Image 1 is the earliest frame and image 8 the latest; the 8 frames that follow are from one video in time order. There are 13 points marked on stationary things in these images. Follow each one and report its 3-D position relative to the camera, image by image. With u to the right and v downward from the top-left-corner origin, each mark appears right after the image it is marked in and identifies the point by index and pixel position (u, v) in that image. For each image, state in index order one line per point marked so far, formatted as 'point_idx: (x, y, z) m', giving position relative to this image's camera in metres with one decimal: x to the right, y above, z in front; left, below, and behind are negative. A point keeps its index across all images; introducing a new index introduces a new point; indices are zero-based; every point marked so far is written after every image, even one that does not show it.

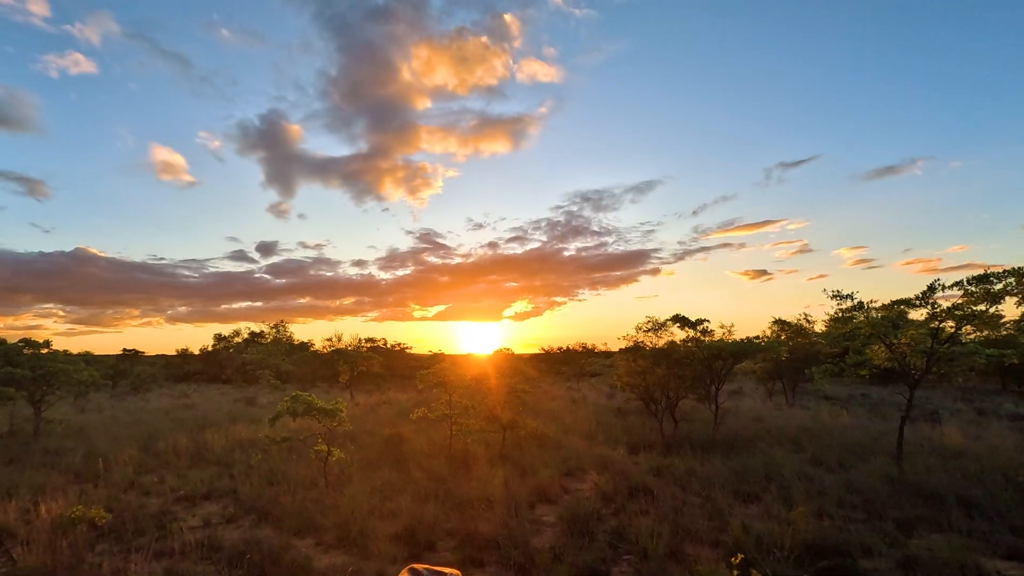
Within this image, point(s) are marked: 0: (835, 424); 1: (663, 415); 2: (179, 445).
0: (+10.4, -4.3, +16.2) m
1: (+4.6, -3.8, +15.2) m
2: (-9.2, -4.3, +14.0) m
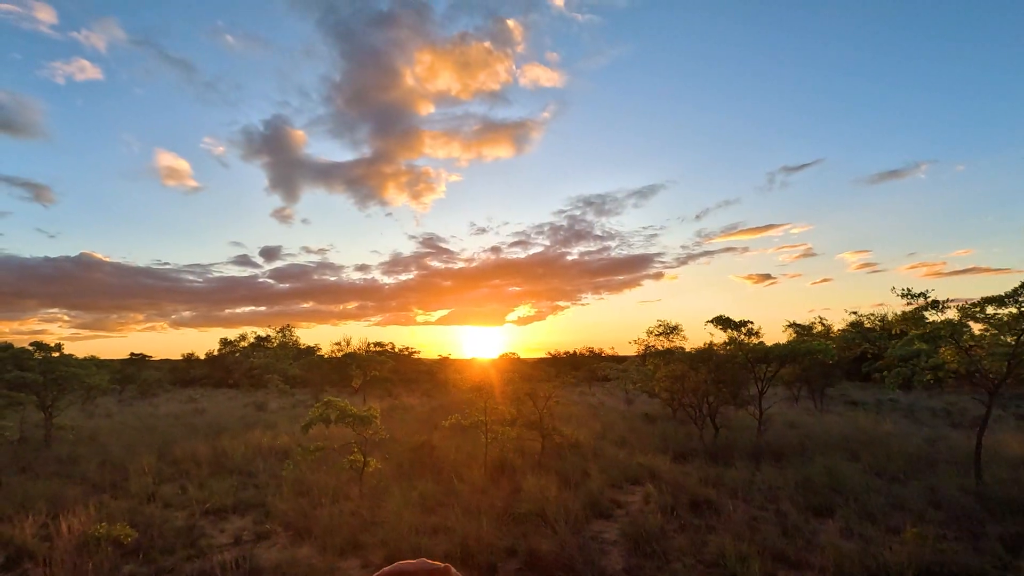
0: (+11.2, -4.4, +15.5) m
1: (+5.4, -3.8, +14.5) m
2: (-8.3, -4.4, +13.4) m
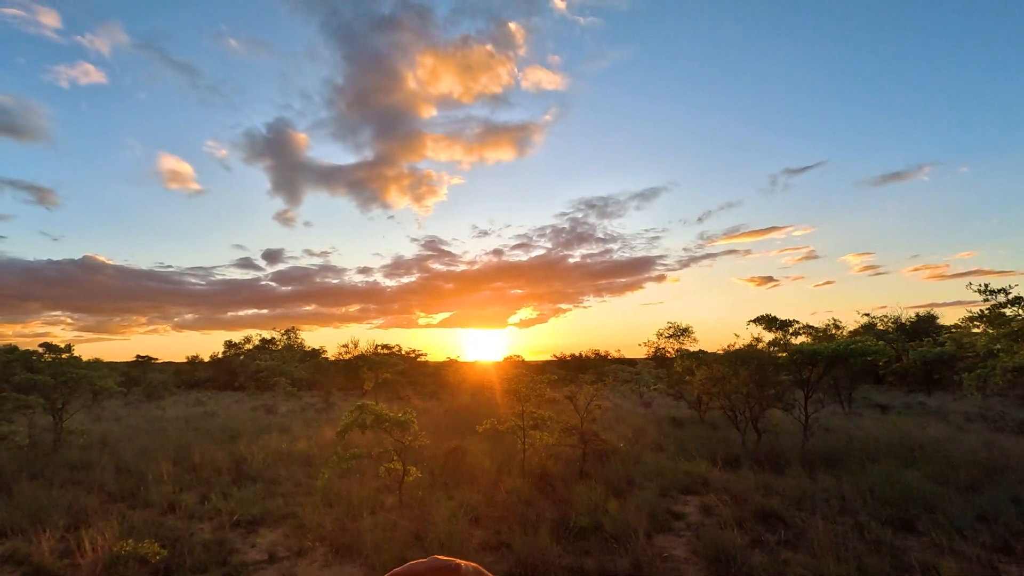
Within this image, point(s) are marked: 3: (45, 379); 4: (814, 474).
0: (+12.1, -4.3, +14.9) m
1: (+6.2, -3.8, +13.9) m
2: (-7.5, -4.3, +12.8) m
3: (-13.5, -2.7, +14.7) m
4: (+6.0, -3.7, +10.1) m
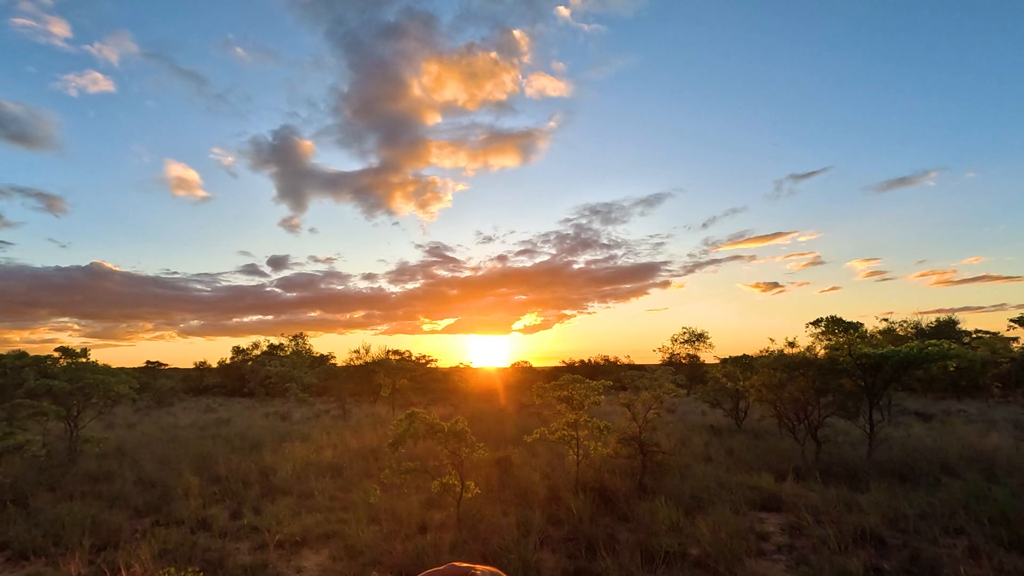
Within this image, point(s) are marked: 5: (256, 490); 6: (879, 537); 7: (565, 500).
0: (+13.1, -4.3, +14.0) m
1: (+7.2, -3.8, +13.1) m
2: (-6.5, -4.3, +12.1) m
3: (-12.5, -2.7, +14.1) m
4: (+7.0, -3.7, +9.3) m
5: (-5.2, -4.1, +10.3) m
6: (+5.0, -3.4, +6.8) m
7: (+0.9, -3.5, +8.3) m
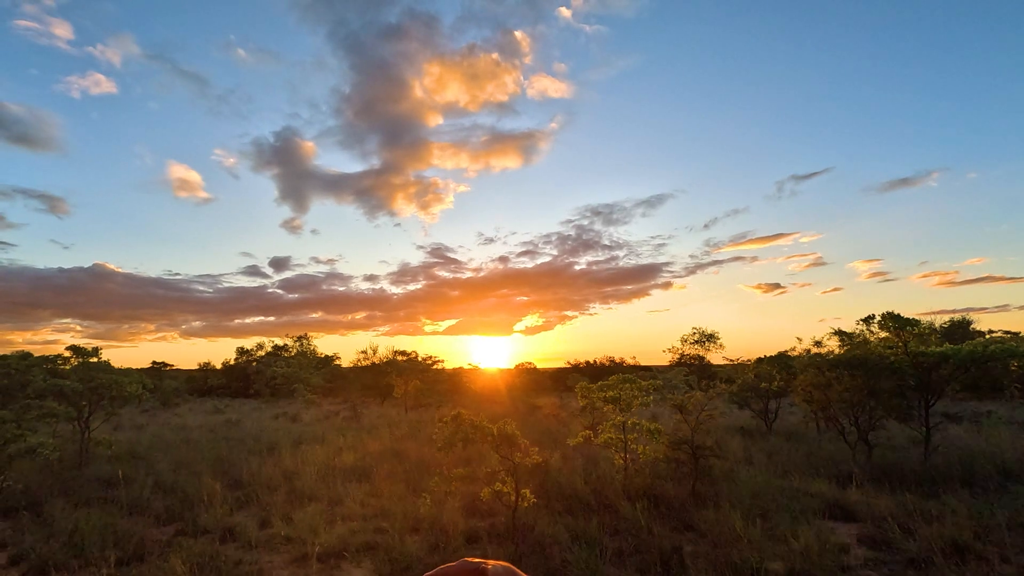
0: (+13.8, -4.2, +13.4) m
1: (+8.0, -3.7, +12.5) m
2: (-5.7, -4.2, +11.6) m
3: (-11.7, -2.6, +13.6) m
4: (+7.8, -3.6, +8.7) m
5: (-4.4, -4.0, +9.8) m
6: (+5.7, -3.3, +6.3) m
7: (+1.6, -3.3, +7.7) m
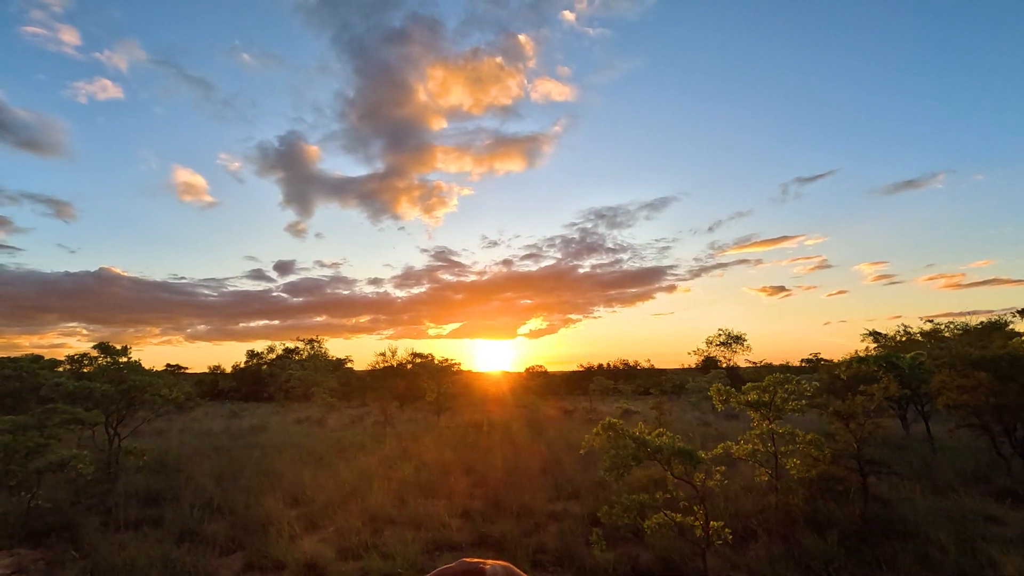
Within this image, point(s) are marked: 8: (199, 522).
0: (+15.7, -4.0, +11.8) m
1: (+9.9, -3.5, +11.0) m
2: (-3.8, -4.0, +10.1) m
3: (-9.8, -2.4, +12.2) m
4: (+9.6, -3.3, +7.2) m
5: (-2.6, -3.8, +8.3) m
6: (+7.6, -3.0, +4.7) m
7: (+3.5, -3.1, +6.2) m
8: (-5.2, -3.8, +8.3) m
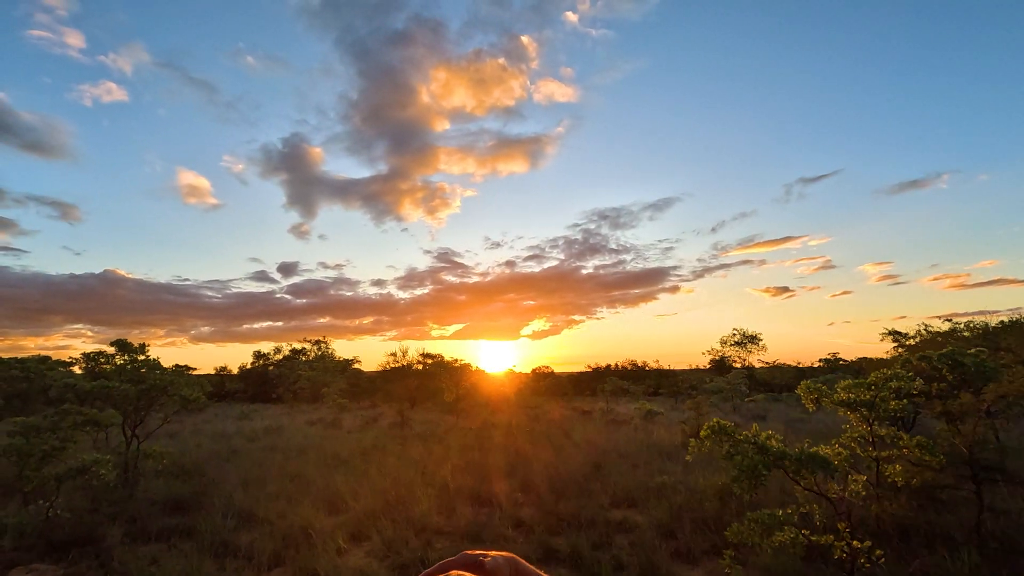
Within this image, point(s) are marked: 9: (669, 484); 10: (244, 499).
0: (+16.7, -3.8, +11.0) m
1: (+10.8, -3.3, +10.2) m
2: (-2.9, -3.8, +9.4) m
3: (-8.9, -2.3, +11.5) m
4: (+10.6, -3.1, +6.4) m
5: (-1.6, -3.6, +7.6) m
6: (+8.5, -2.8, +4.0) m
7: (+4.4, -2.9, +5.5) m
8: (-4.3, -3.6, +7.6) m
9: (+2.9, -3.6, +9.6) m
10: (-5.0, -3.9, +9.3) m
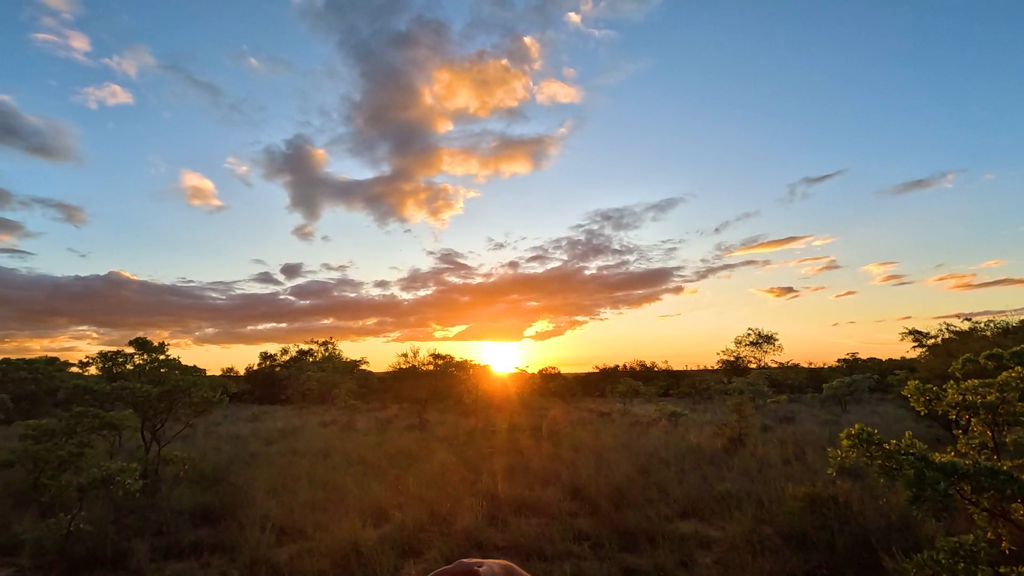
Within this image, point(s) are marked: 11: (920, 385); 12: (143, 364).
0: (+17.6, -3.6, +10.2) m
1: (+11.8, -3.1, +9.4) m
2: (-2.0, -3.7, +8.7) m
3: (-7.9, -2.2, +10.8) m
4: (+11.5, -2.9, +5.6) m
5: (-0.7, -3.5, +6.9) m
6: (+9.4, -2.6, +3.2) m
7: (+5.3, -2.8, +4.7) m
8: (-3.4, -3.5, +6.9) m
9: (+3.8, -3.4, +8.8) m
10: (-4.1, -3.7, +8.6) m
11: (+5.0, -1.2, +6.2) m
12: (-8.4, -1.7, +11.6) m
